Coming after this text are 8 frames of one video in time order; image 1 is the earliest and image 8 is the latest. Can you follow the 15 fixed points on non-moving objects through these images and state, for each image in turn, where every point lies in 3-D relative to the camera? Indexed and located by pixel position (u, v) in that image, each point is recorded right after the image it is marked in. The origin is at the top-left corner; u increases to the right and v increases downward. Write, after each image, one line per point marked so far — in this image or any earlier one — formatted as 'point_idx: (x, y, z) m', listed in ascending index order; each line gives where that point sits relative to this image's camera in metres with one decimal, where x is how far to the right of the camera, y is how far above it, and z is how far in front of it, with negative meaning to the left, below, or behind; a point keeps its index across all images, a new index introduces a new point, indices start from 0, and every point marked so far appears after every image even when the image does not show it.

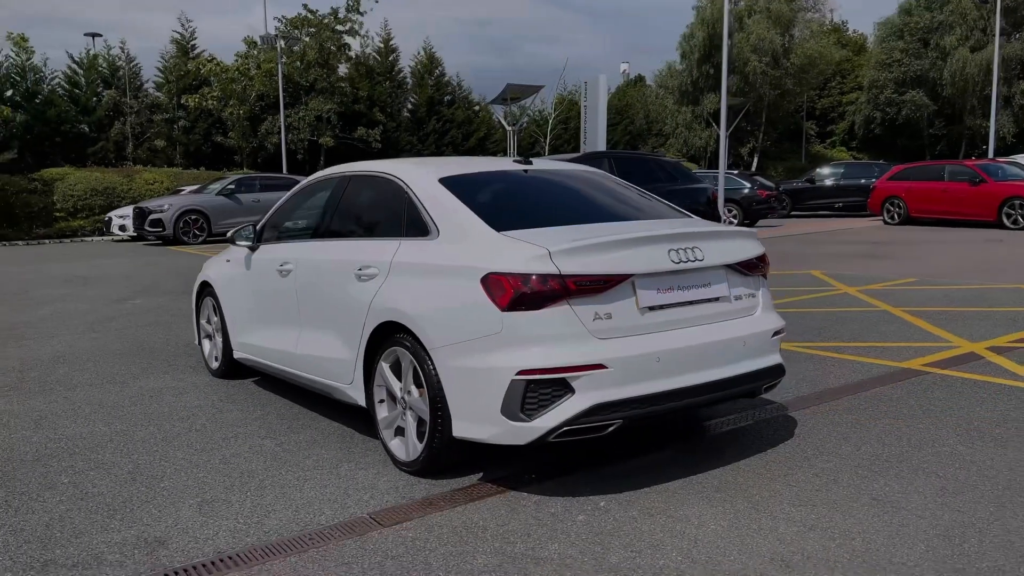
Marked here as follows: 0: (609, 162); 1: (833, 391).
0: (+1.5, +1.9, +12.7) m
1: (+2.1, -0.7, +5.6) m
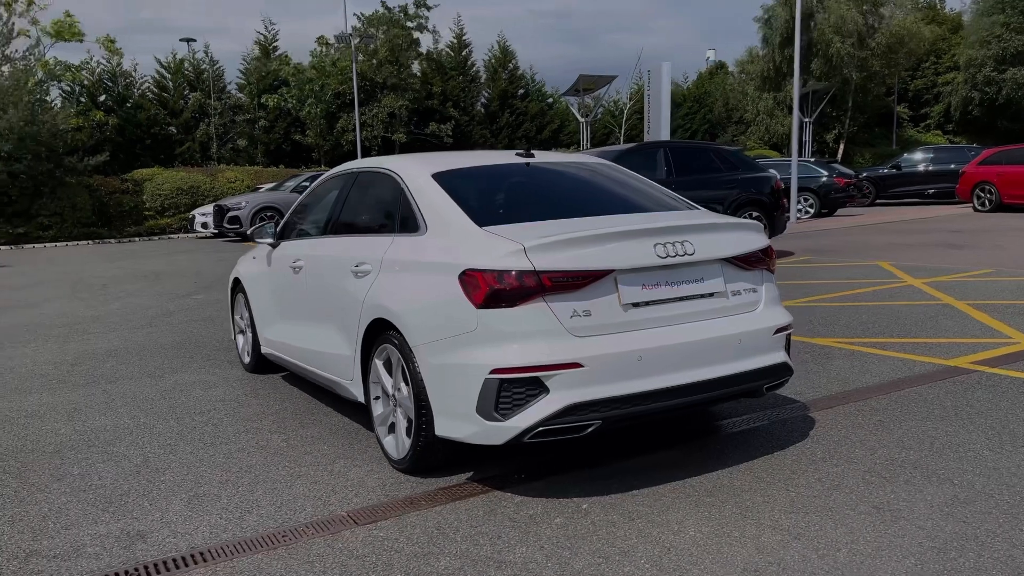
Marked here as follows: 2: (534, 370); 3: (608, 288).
0: (+2.3, +2.0, +12.4) m
1: (+2.2, -0.6, +5.3) m
2: (+0.1, -0.3, +3.4) m
3: (+0.4, 0.0, +3.6) m
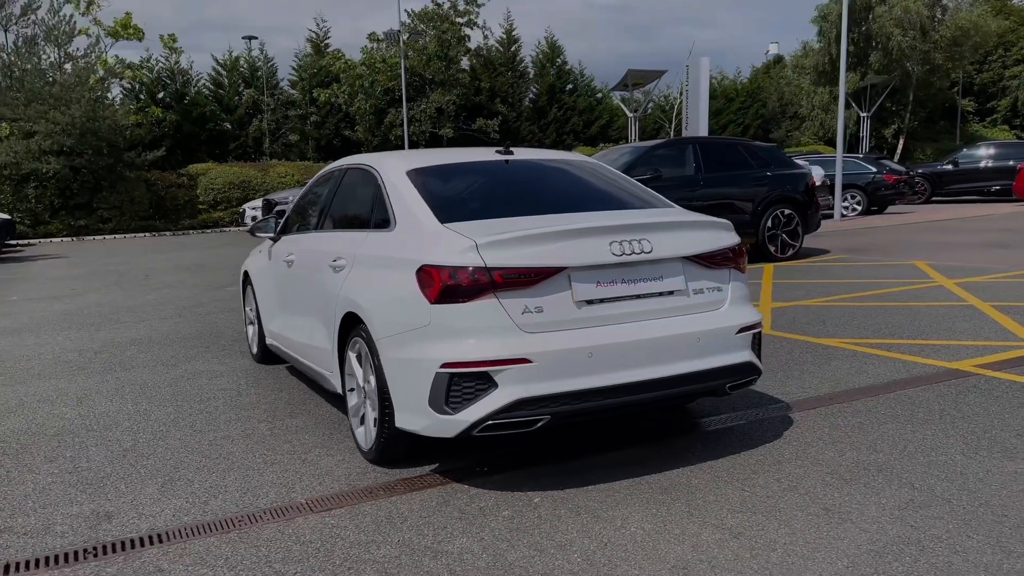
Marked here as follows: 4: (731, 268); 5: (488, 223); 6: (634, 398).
0: (+2.7, +2.0, +12.3) m
1: (+2.1, -0.6, +5.2) m
2: (-0.1, -0.3, +3.5) m
3: (+0.2, 0.0, +3.6) m
4: (+1.0, +0.1, +4.1) m
5: (-0.1, +0.3, +3.9) m
6: (+0.5, -0.5, +3.7) m
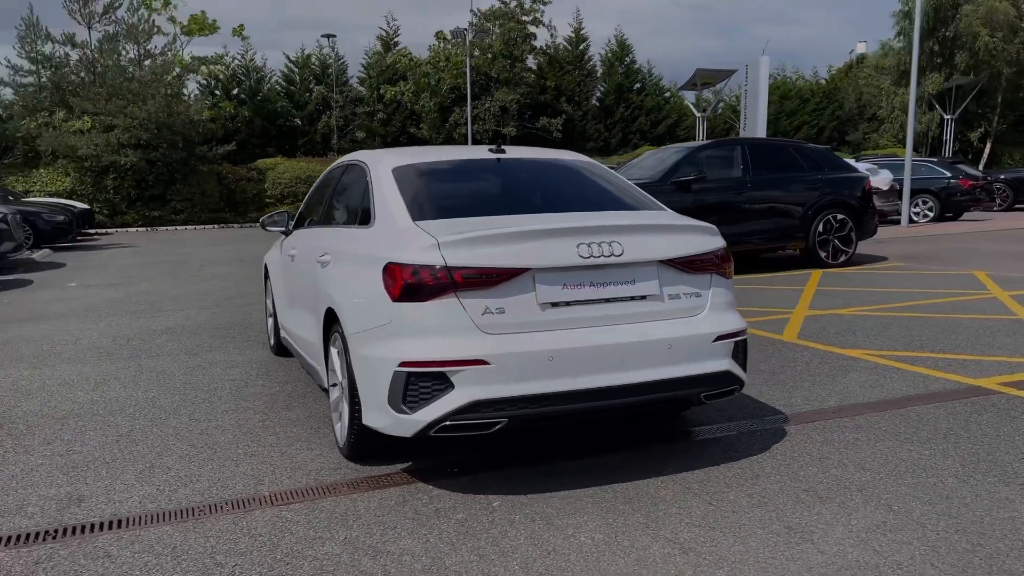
0: (+3.3, +1.9, +12.0) m
1: (+2.1, -0.7, +5.0) m
2: (-0.3, -0.3, +3.4) m
3: (+0.1, 0.0, +3.5) m
4: (+0.9, +0.1, +3.9) m
5: (-0.2, +0.3, +3.8) m
6: (+0.4, -0.5, +3.6) m
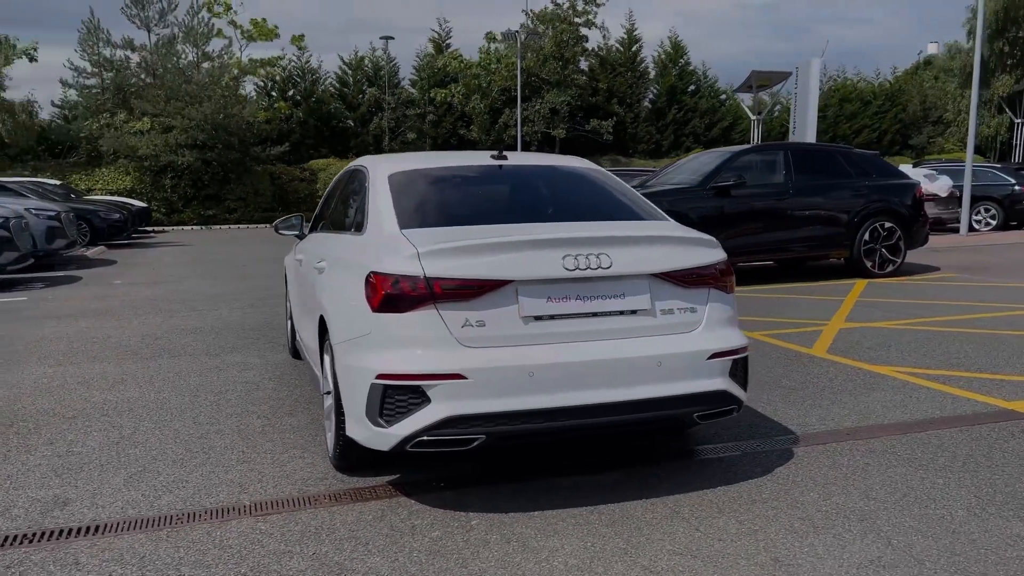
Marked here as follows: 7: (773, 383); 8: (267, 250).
0: (+3.8, +1.8, +11.7) m
1: (+2.1, -0.8, +4.7) m
2: (-0.4, -0.4, +3.4) m
3: (0.0, 0.0, +3.4) m
4: (+0.9, 0.0, +3.8) m
5: (-0.3, +0.3, +3.7) m
6: (+0.3, -0.6, +3.5) m
7: (+1.8, -0.7, +5.7) m
8: (-5.1, +0.8, +17.6) m
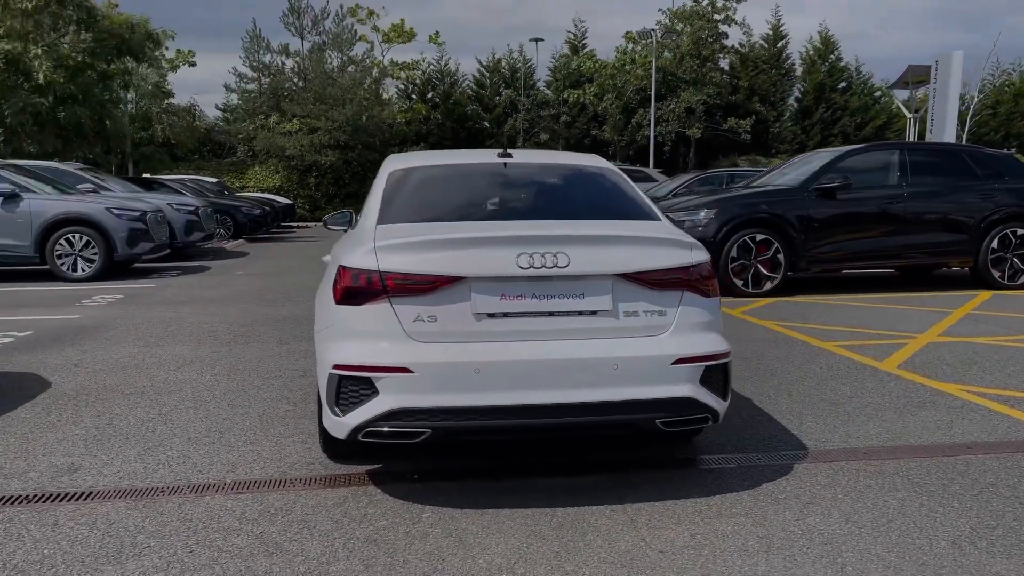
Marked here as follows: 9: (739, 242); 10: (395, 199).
0: (+5.0, +1.7, +10.9) m
1: (+2.0, -0.8, +4.4) m
2: (-0.6, -0.3, +3.4) m
3: (-0.2, 0.0, +3.4) m
4: (+0.7, 0.0, +3.6) m
5: (-0.4, +0.3, +3.8) m
6: (+0.1, -0.5, +3.4) m
7: (+1.9, -0.7, +5.4) m
8: (-2.7, +0.9, +18.3) m
9: (+2.7, +0.6, +10.1) m
10: (-0.4, +0.4, +4.2) m
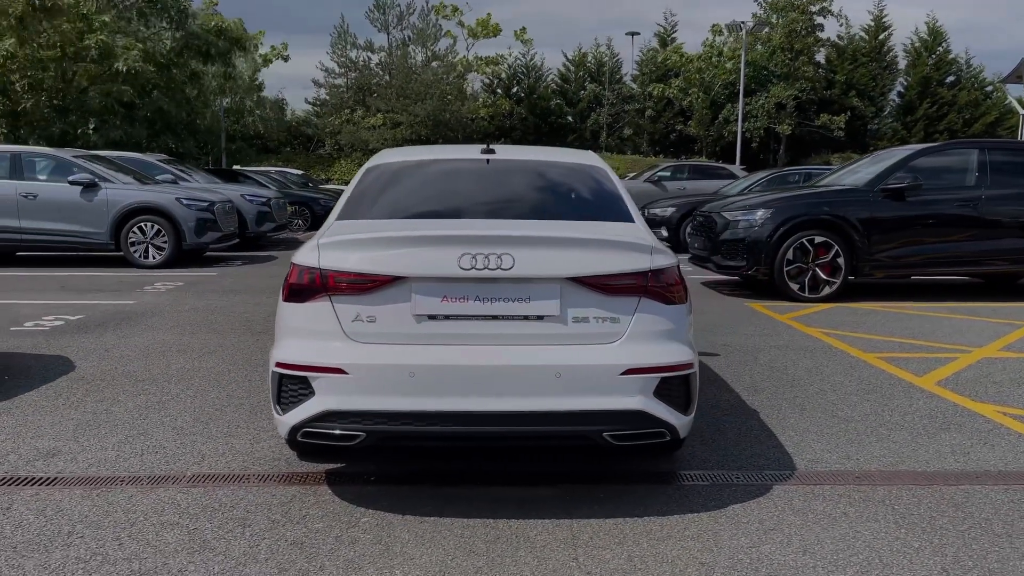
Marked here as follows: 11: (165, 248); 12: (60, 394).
0: (+5.6, +1.6, +10.2) m
1: (+1.9, -0.9, +4.0) m
2: (-0.8, -0.3, +3.4) m
3: (-0.4, 0.0, +3.3) m
4: (+0.5, 0.0, +3.4) m
5: (-0.6, +0.3, +3.7) m
6: (-0.2, -0.6, +3.3) m
7: (+1.9, -0.7, +5.0) m
8: (-1.2, +1.0, +18.4) m
9: (+3.2, +0.5, +9.6) m
10: (-0.6, +0.4, +4.1) m
11: (-5.1, +0.6, +12.5) m
12: (-2.9, -0.7, +5.4) m
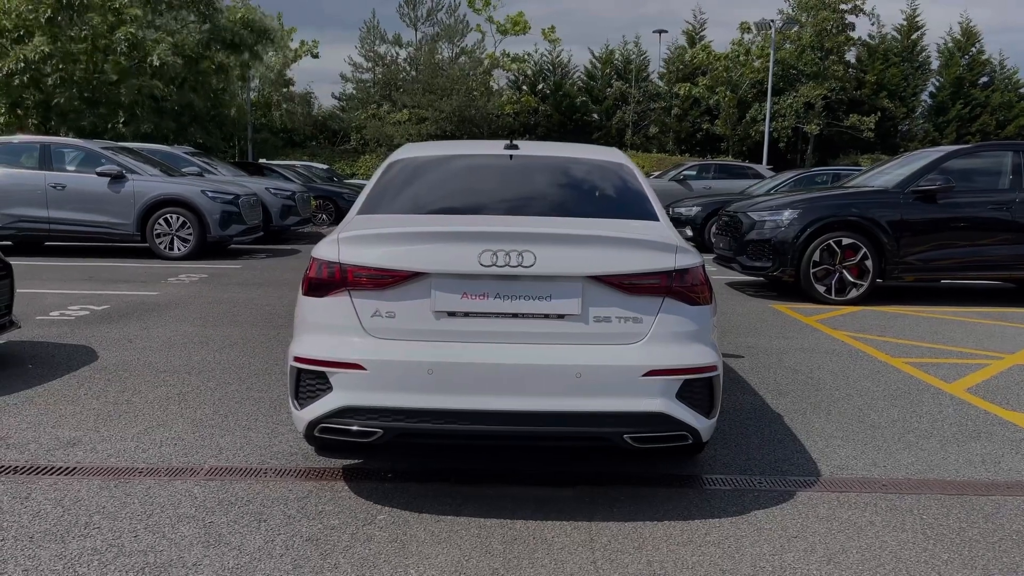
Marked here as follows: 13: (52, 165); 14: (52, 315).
0: (+5.9, +1.5, +9.9) m
1: (+2.0, -0.9, +3.9) m
2: (-0.7, -0.3, +3.3) m
3: (-0.4, 0.0, +3.3) m
4: (+0.6, 0.0, +3.3) m
5: (-0.5, +0.3, +3.7) m
6: (-0.1, -0.5, +3.3) m
7: (+2.0, -0.8, +4.9) m
8: (-0.7, +1.1, +18.4) m
9: (+3.5, +0.5, +9.5) m
10: (-0.4, +0.4, +4.1) m
11: (-4.8, +0.7, +12.5) m
12: (-2.8, -0.6, +5.5) m
13: (-6.6, +1.8, +12.3) m
14: (-4.3, -0.2, +7.9) m
